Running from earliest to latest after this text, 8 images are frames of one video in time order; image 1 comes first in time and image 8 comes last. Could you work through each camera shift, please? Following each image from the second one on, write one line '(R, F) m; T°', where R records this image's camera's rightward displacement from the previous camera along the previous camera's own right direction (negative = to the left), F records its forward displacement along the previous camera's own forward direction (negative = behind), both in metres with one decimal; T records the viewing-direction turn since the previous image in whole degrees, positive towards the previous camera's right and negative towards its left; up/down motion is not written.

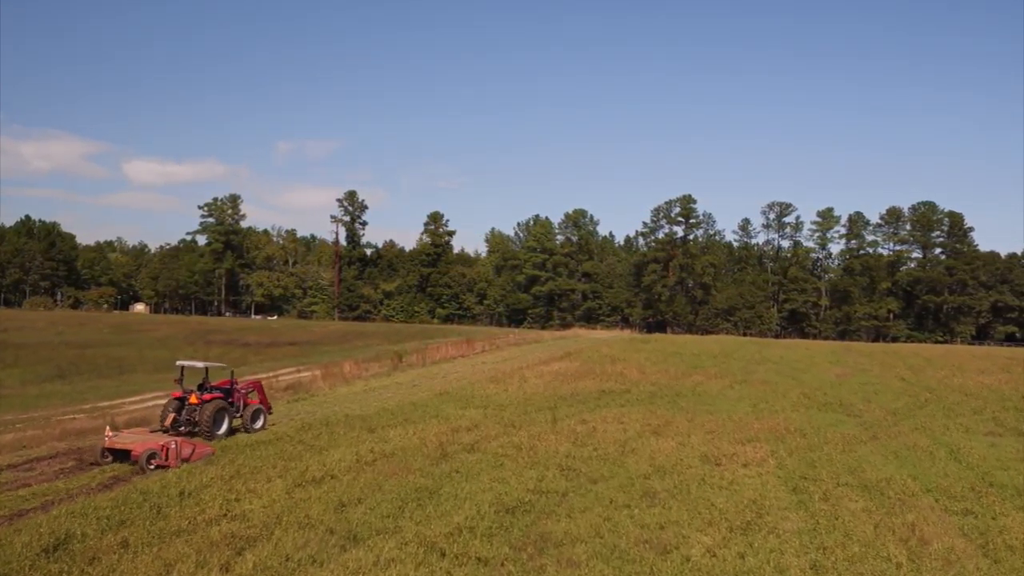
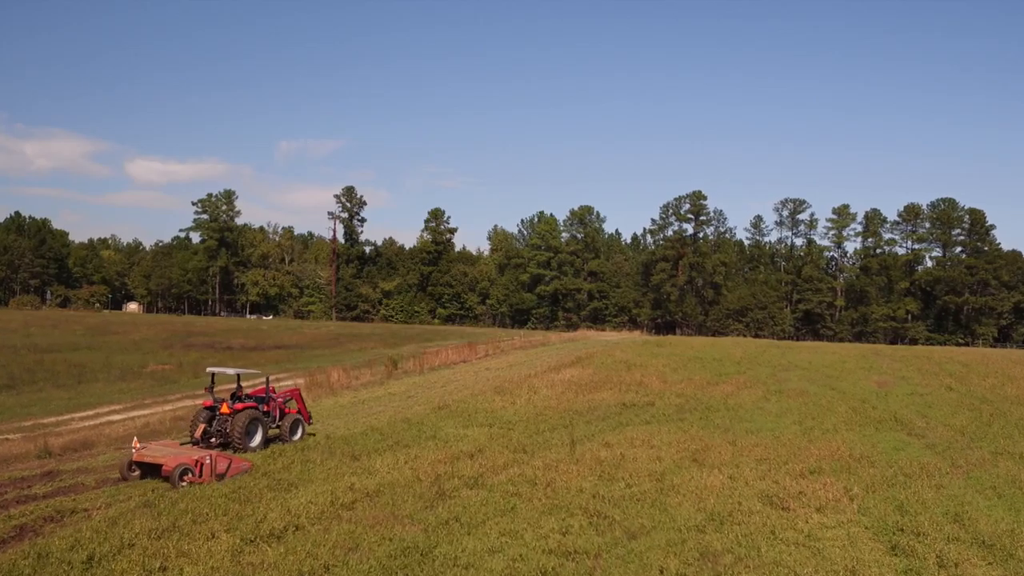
(-0.2, +3.3) m; 0°
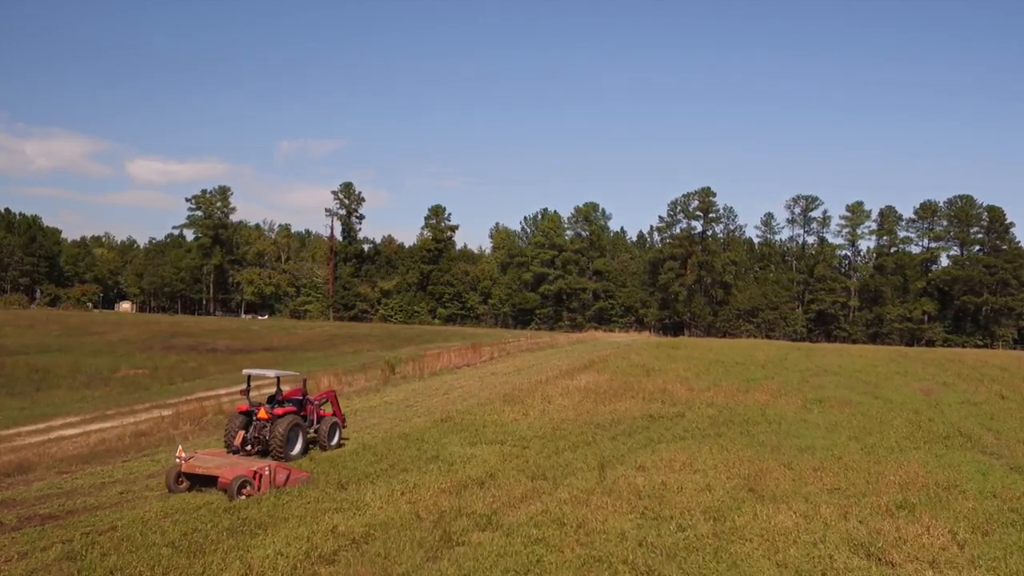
(-0.4, +2.8) m; 0°
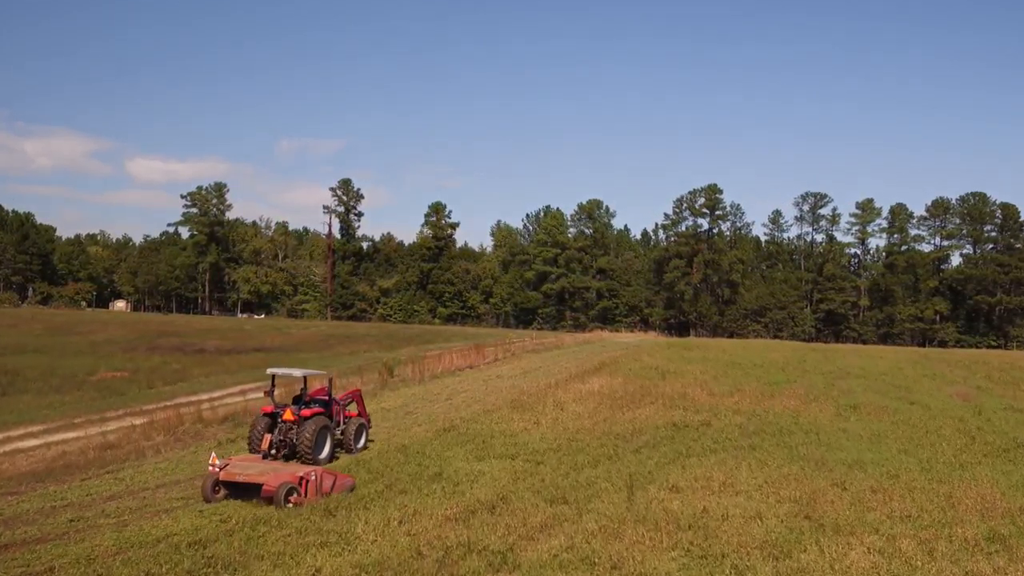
(-0.3, +2.0) m; 0°
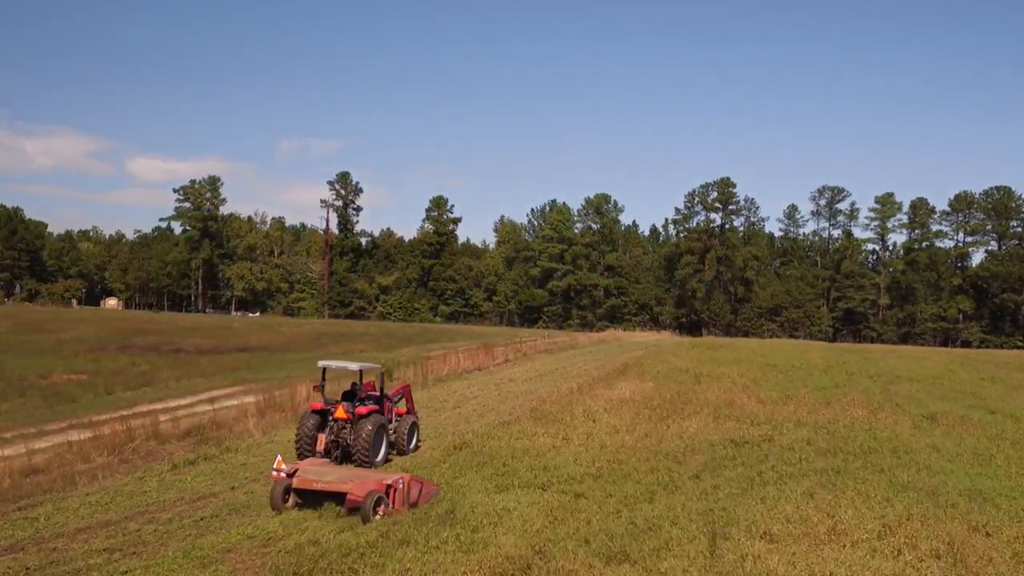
(-0.5, +3.3) m; 0°
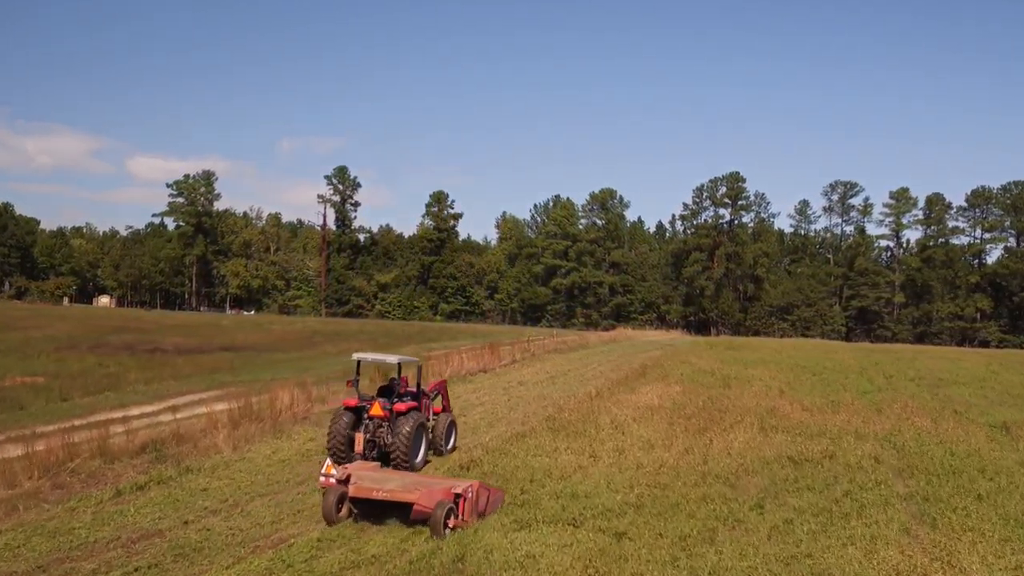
(-0.3, +2.5) m; 0°
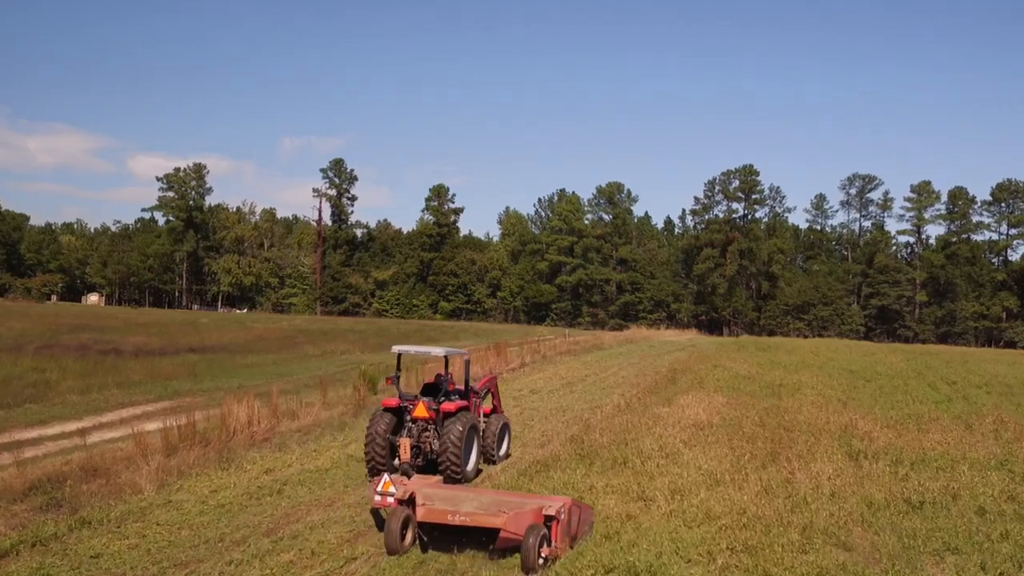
(-0.3, +3.4) m; 0°
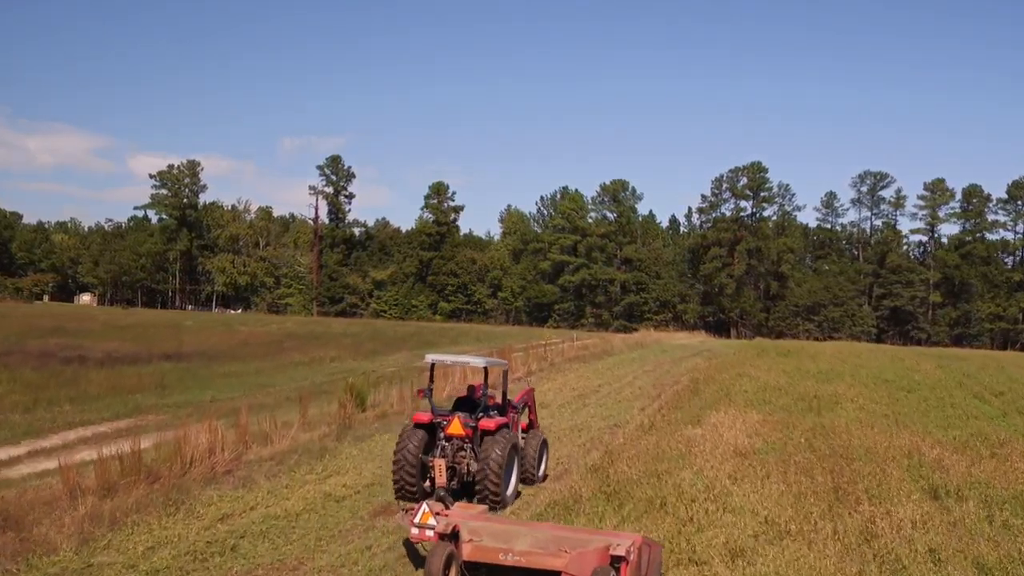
(-0.2, +2.1) m; 0°
